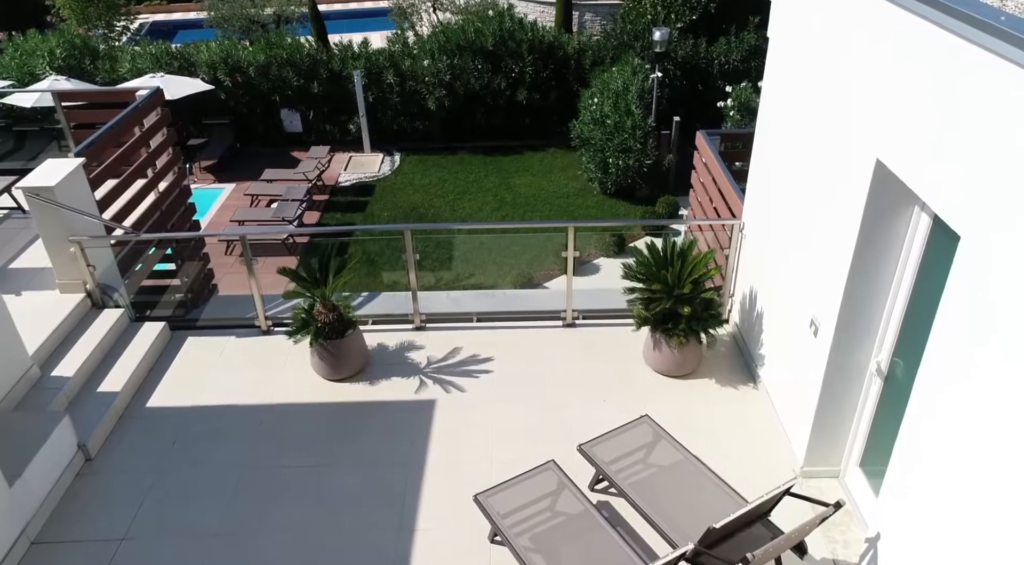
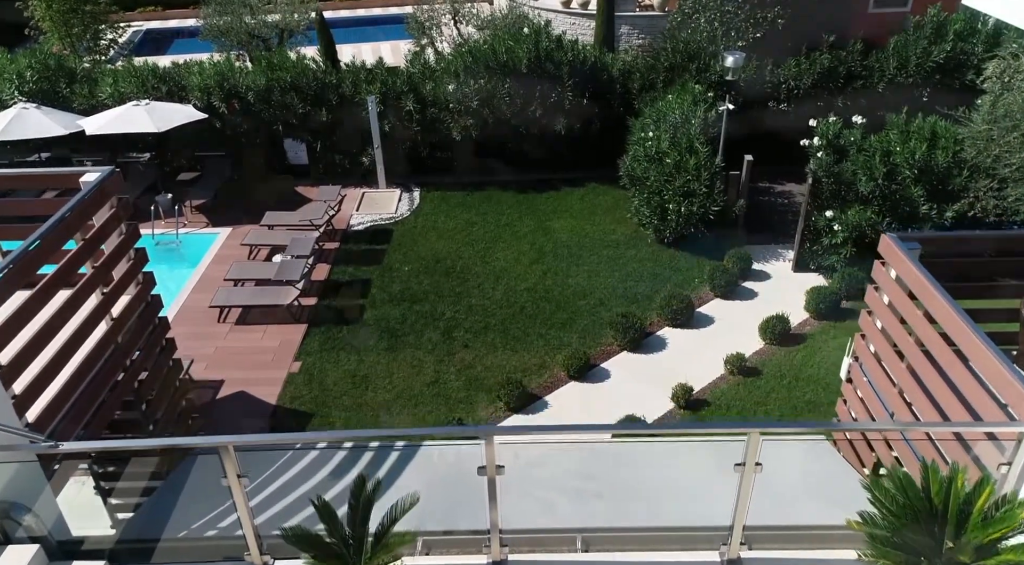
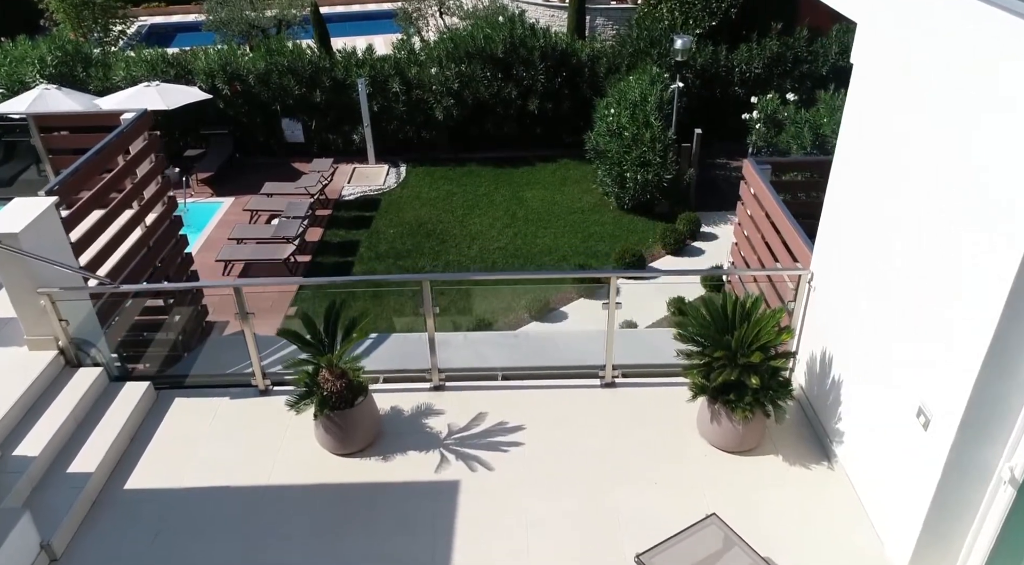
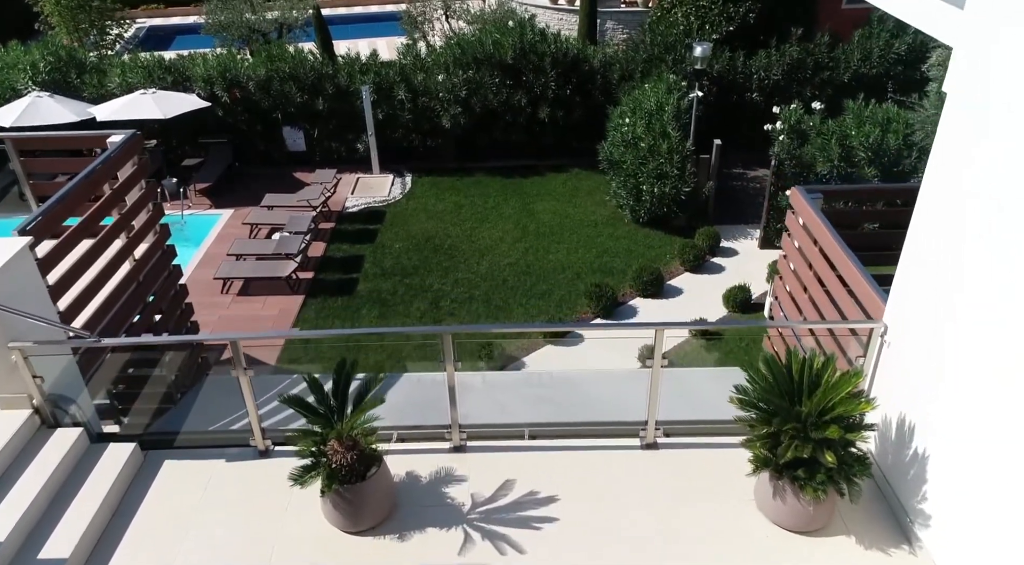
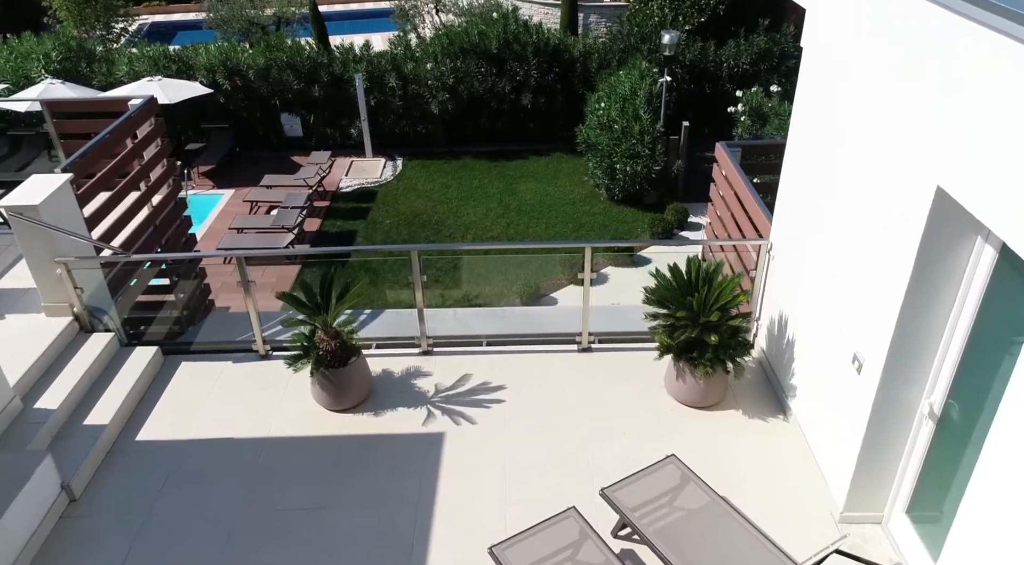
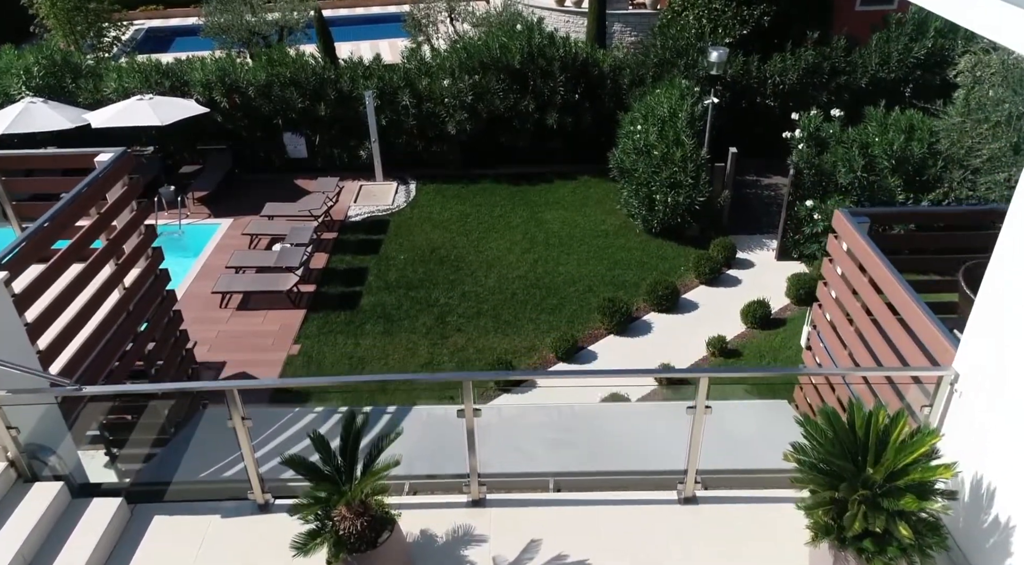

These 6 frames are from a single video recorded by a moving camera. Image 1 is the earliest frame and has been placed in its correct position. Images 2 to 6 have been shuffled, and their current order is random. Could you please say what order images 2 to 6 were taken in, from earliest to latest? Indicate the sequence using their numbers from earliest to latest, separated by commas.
5, 3, 4, 6, 2
